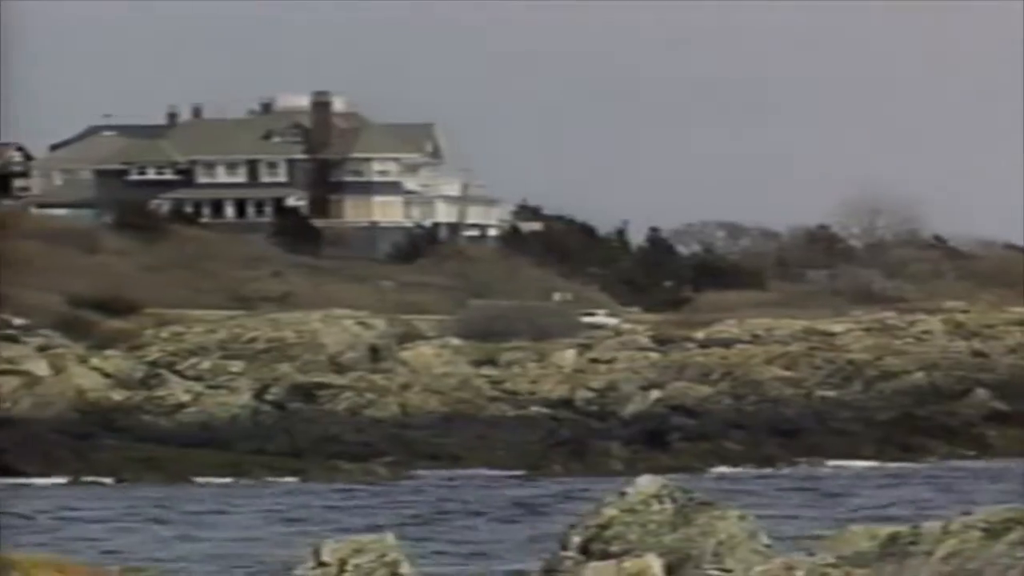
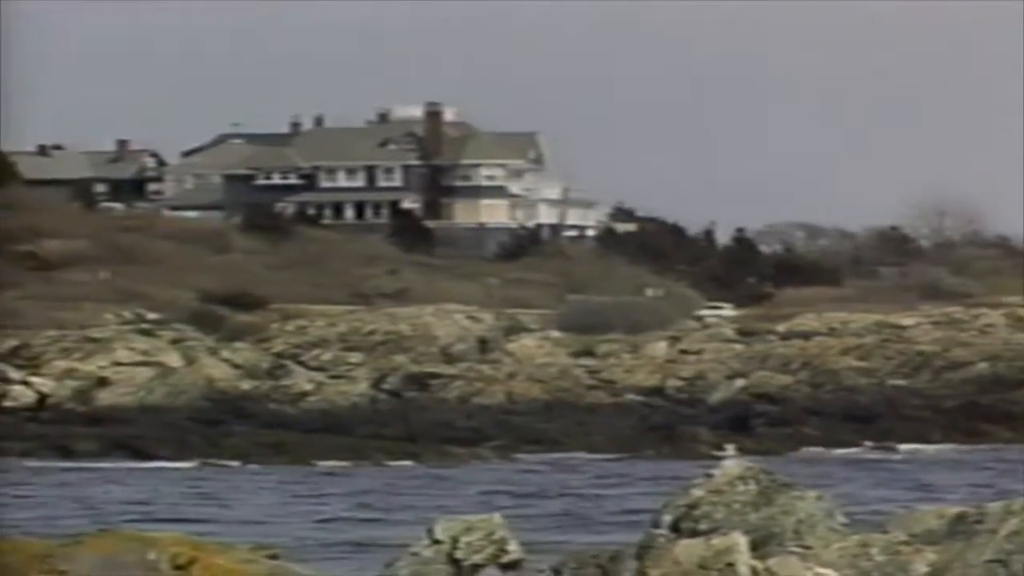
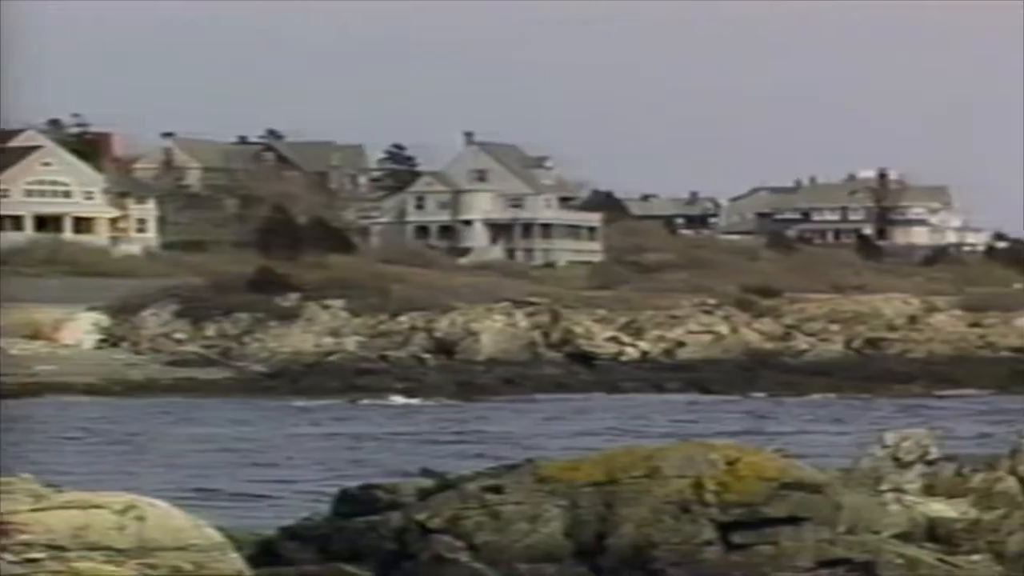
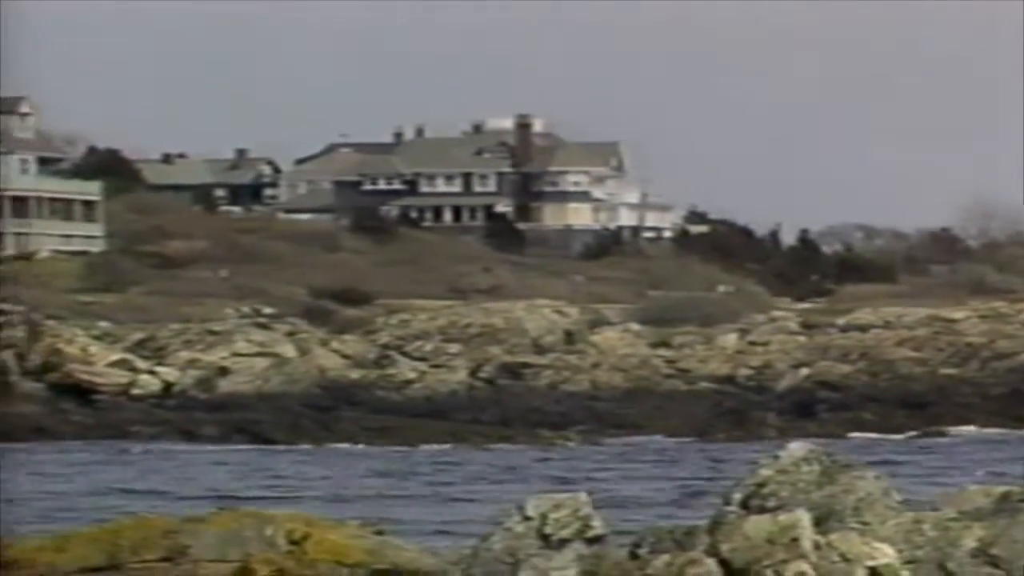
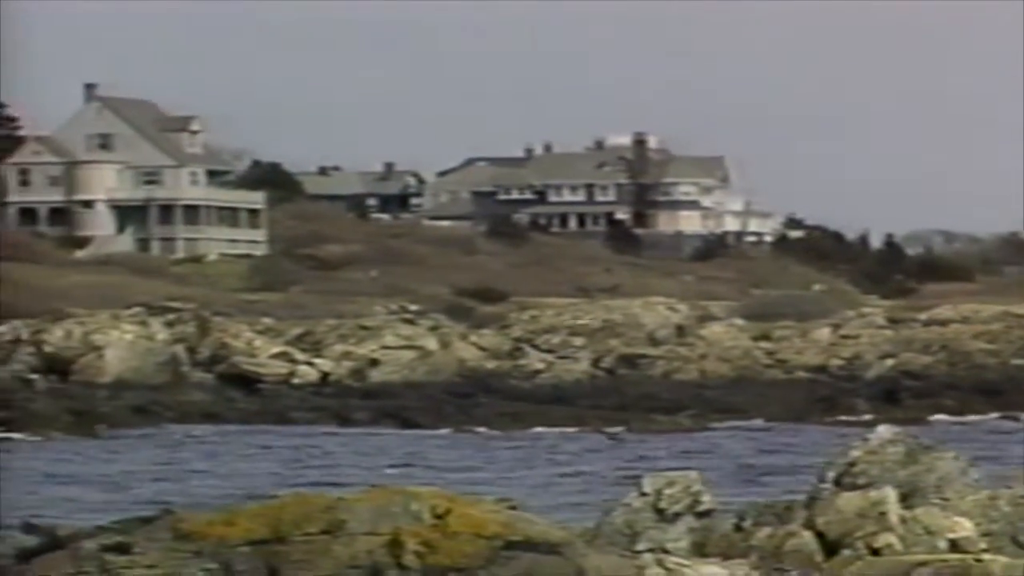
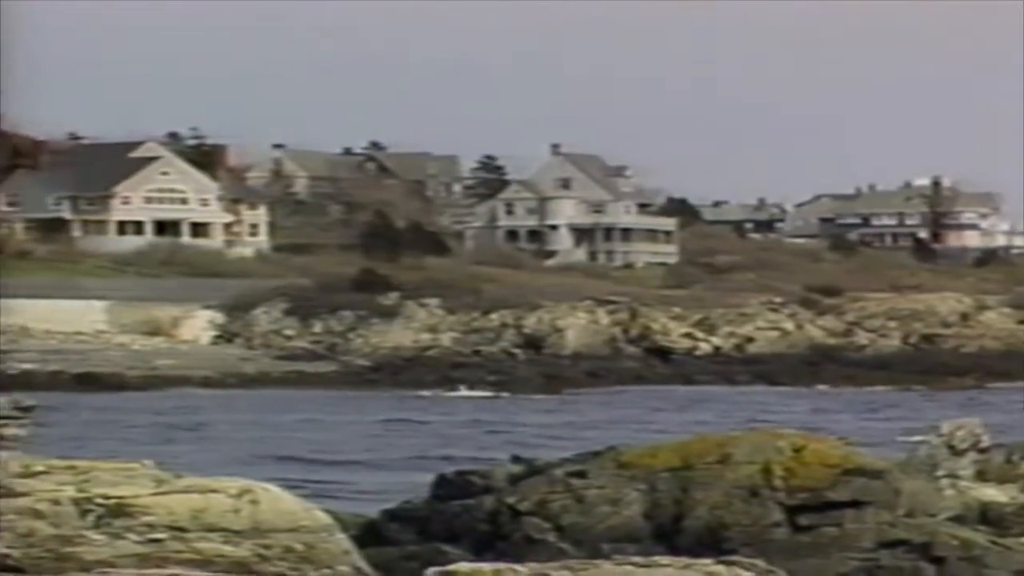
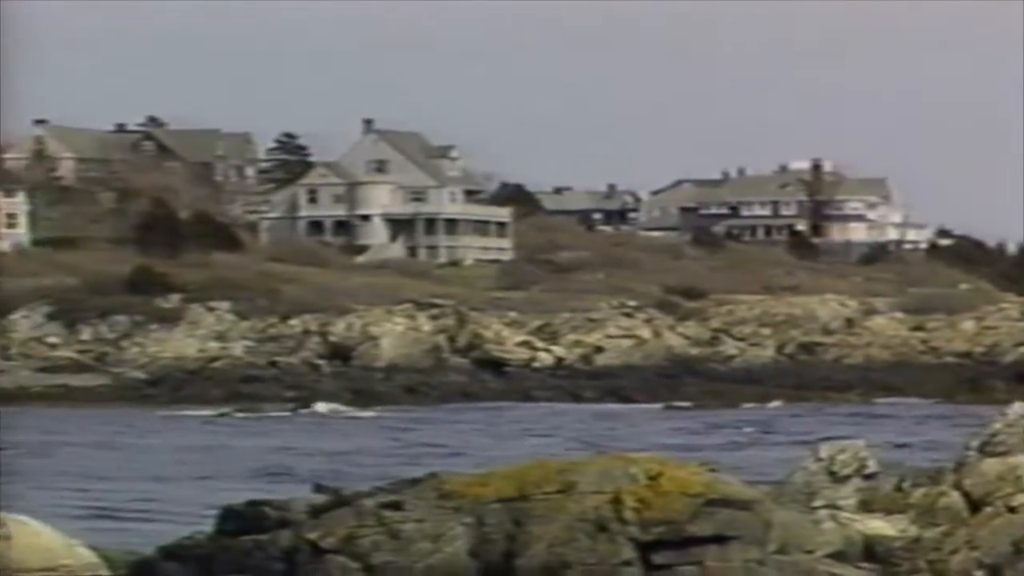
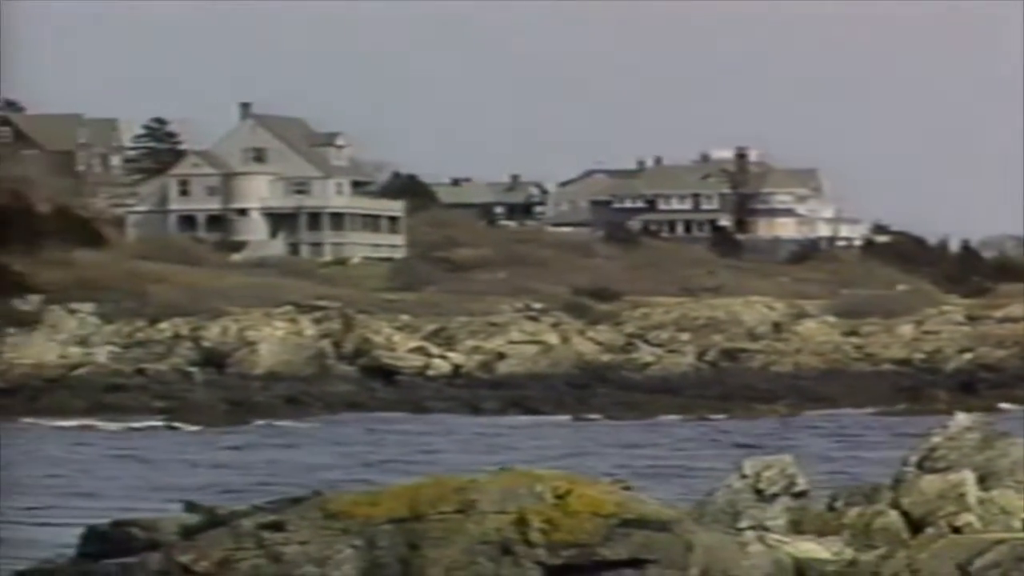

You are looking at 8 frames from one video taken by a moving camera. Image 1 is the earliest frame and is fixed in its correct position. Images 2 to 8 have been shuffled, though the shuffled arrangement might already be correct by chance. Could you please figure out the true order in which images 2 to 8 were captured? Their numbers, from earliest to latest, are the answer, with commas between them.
2, 4, 5, 8, 7, 3, 6
